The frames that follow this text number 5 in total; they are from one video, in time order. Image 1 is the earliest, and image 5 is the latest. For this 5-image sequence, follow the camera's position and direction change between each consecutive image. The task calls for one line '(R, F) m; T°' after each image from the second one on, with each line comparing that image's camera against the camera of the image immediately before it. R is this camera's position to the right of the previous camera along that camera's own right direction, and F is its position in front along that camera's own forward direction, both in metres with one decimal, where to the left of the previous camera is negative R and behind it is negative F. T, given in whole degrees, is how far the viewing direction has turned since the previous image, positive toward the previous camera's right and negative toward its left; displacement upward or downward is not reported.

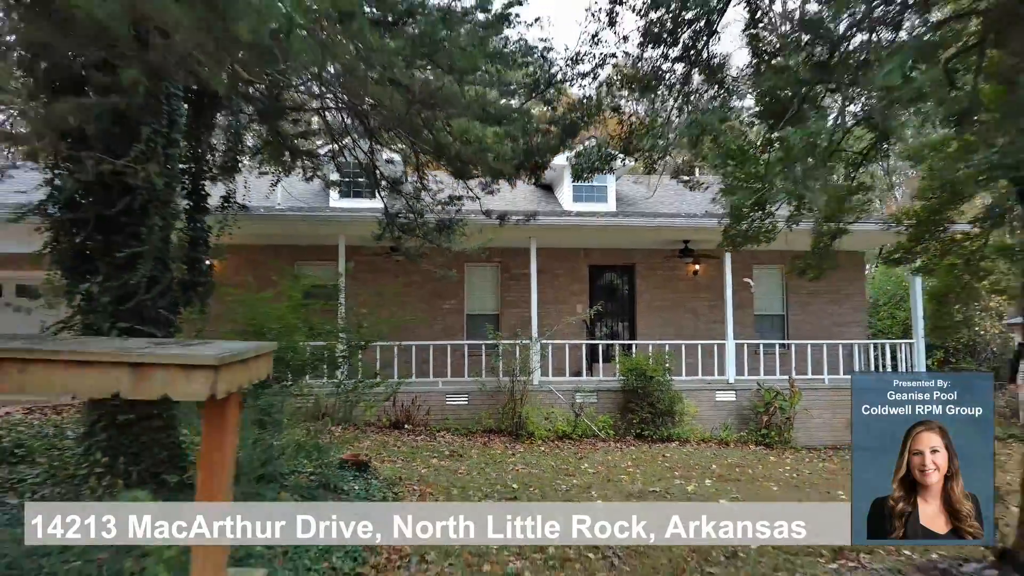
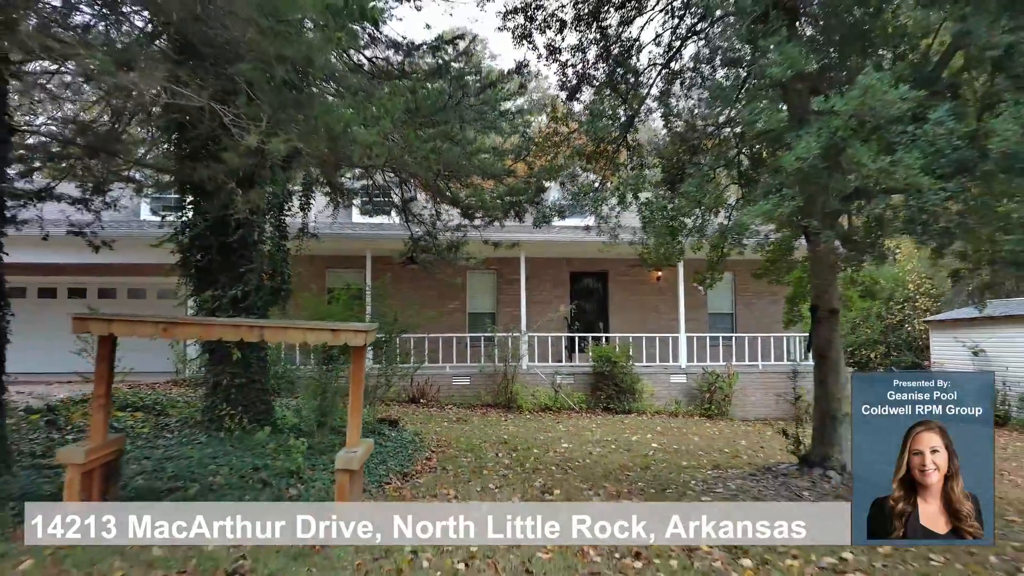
(+0.1, -2.4) m; 0°
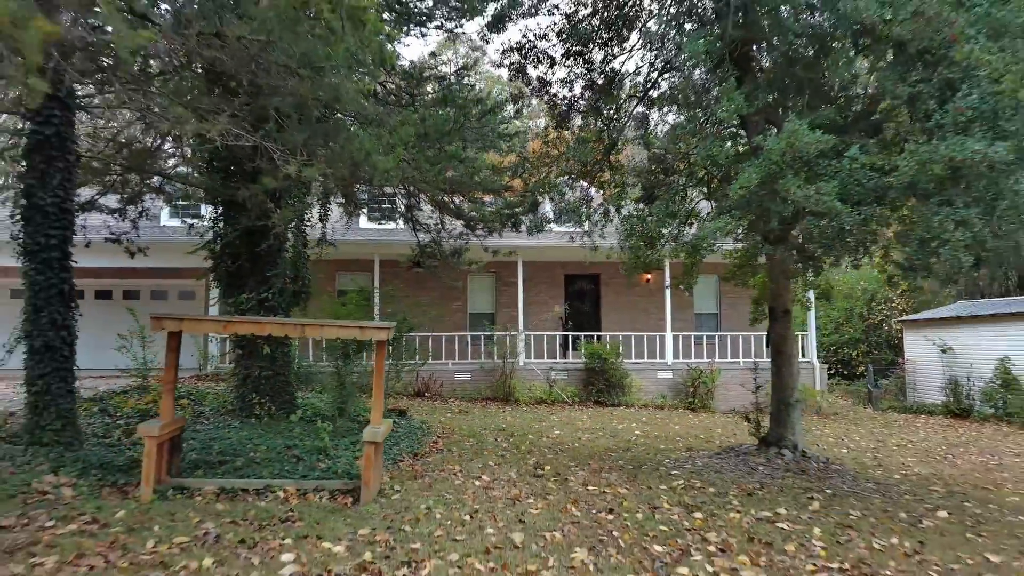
(0.0, -0.9) m; 0°
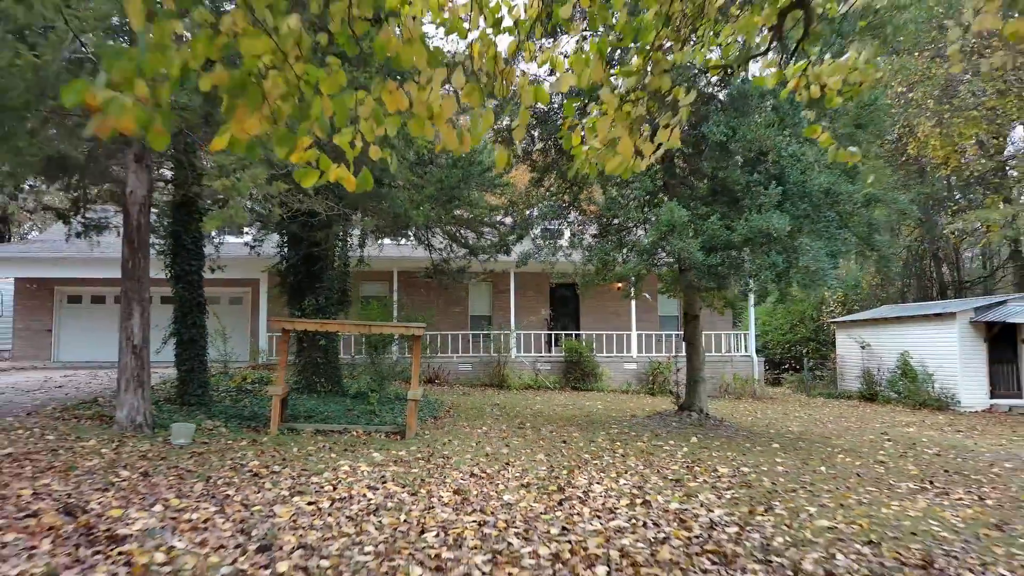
(+0.1, -2.9) m; 0°
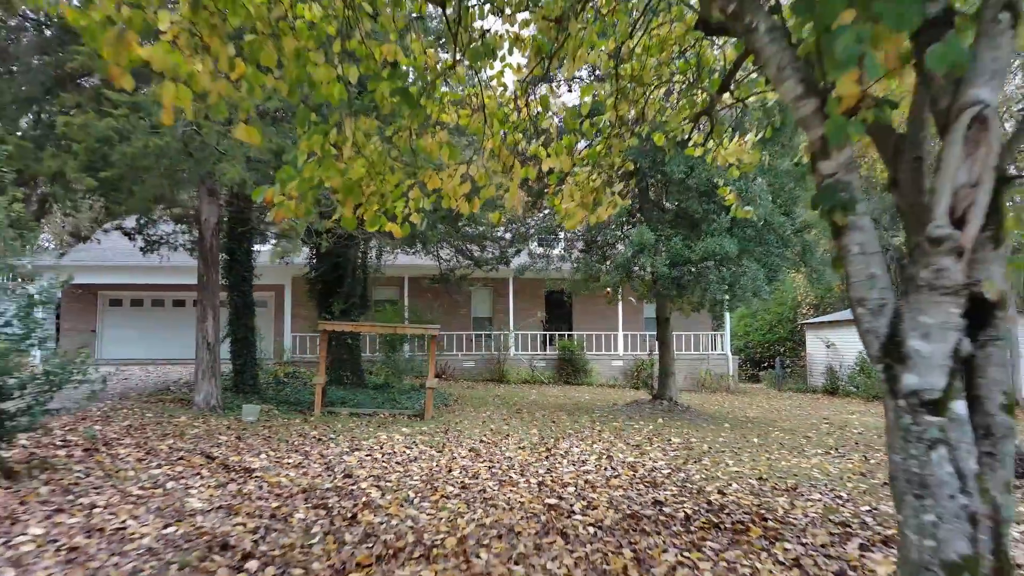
(0.0, -1.8) m; 0°
